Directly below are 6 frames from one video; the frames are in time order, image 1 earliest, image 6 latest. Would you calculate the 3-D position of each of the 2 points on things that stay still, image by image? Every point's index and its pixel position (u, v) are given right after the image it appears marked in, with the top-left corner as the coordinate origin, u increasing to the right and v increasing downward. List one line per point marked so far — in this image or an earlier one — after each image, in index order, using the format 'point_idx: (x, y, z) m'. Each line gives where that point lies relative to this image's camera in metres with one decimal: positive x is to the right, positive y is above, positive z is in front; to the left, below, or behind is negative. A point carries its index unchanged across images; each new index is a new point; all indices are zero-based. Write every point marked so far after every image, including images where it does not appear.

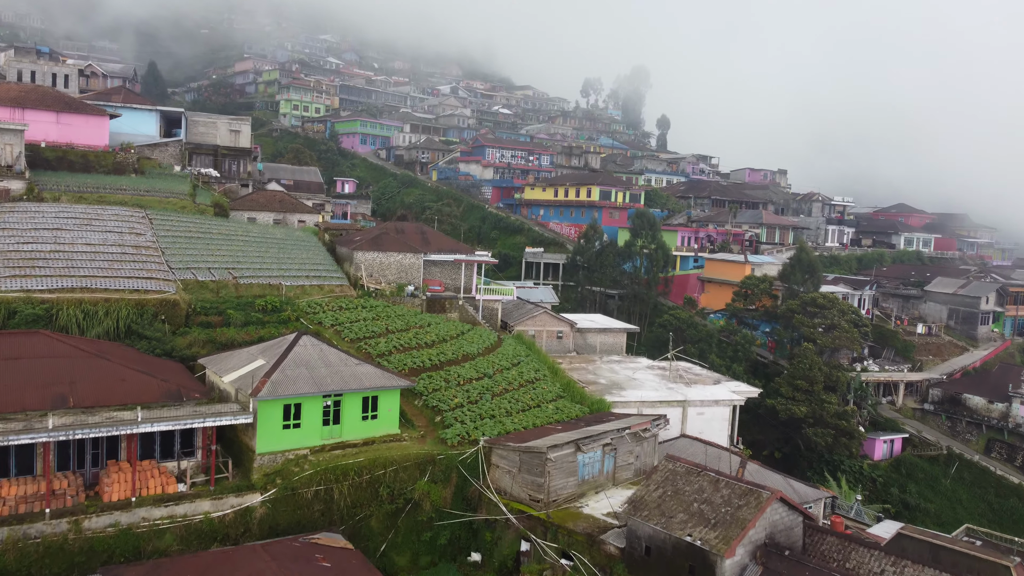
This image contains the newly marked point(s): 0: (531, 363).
0: (+0.5, -1.9, +17.8) m
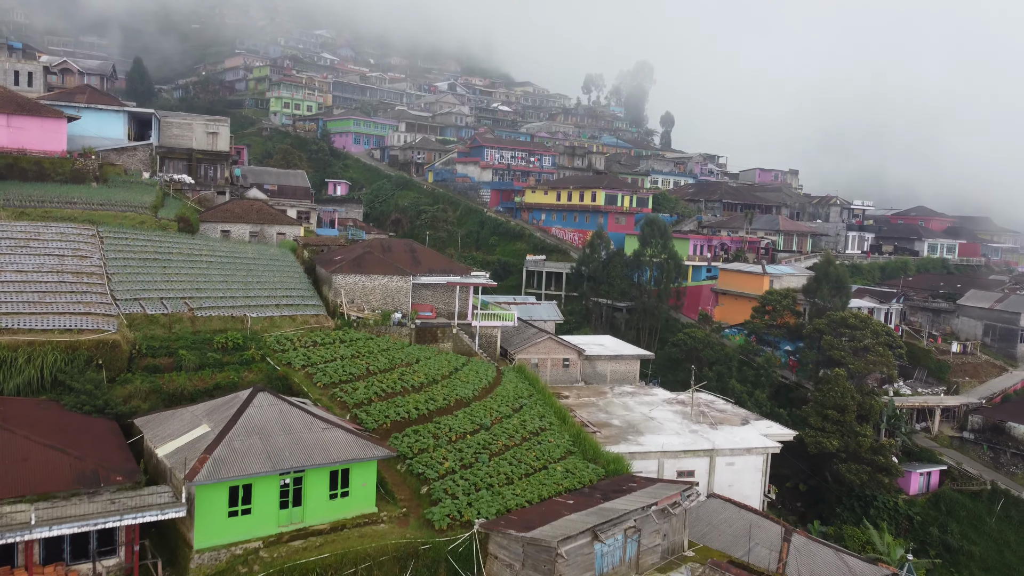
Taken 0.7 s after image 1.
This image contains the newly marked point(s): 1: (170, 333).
0: (+0.5, -2.6, +15.5) m
1: (-7.0, -0.9, +14.5) m
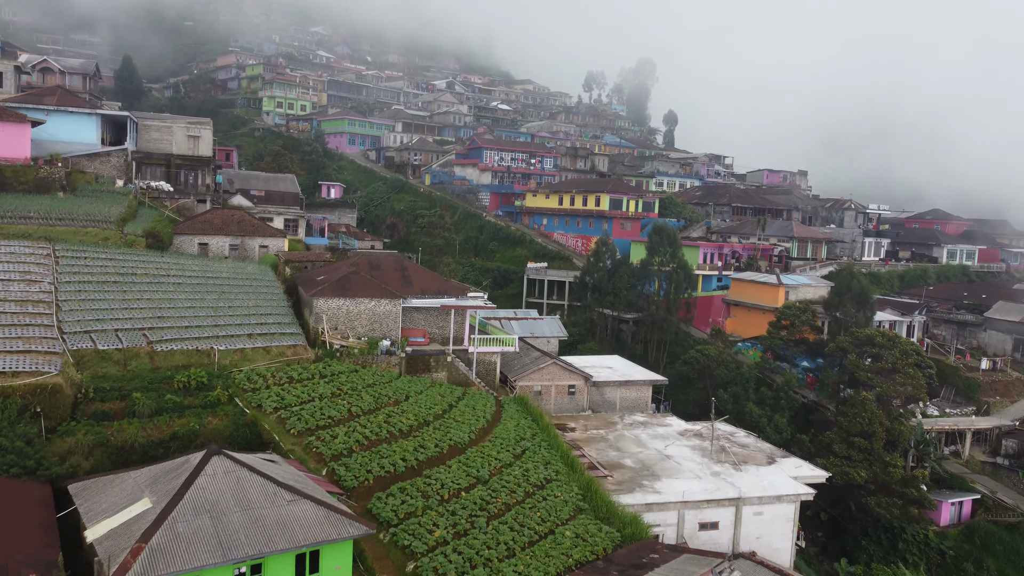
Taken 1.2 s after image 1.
0: (+0.5, -3.2, +13.7) m
1: (-7.0, -1.5, +12.8) m
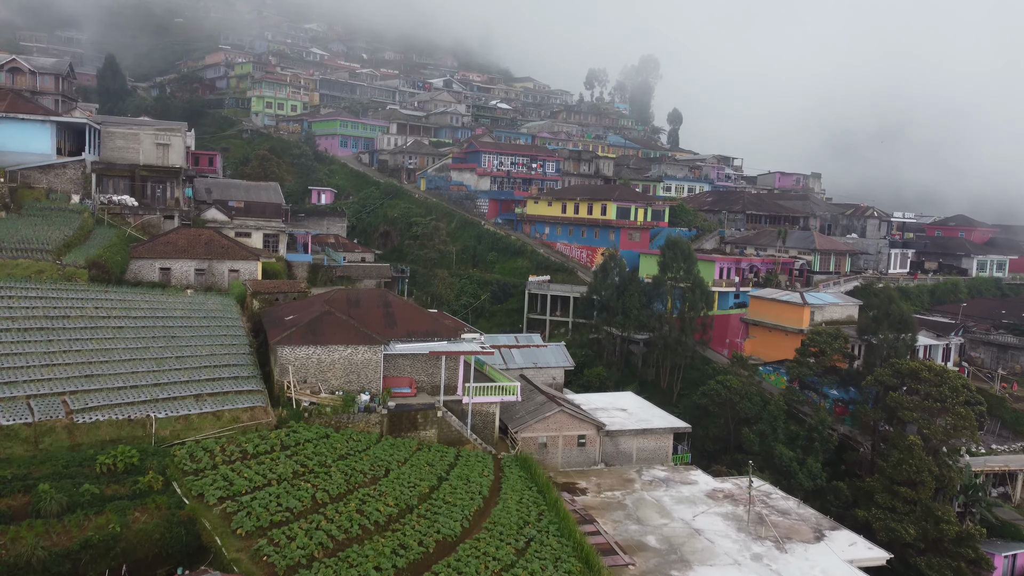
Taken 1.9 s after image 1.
0: (+0.5, -4.0, +11.3) m
1: (-7.0, -2.4, +10.3) m
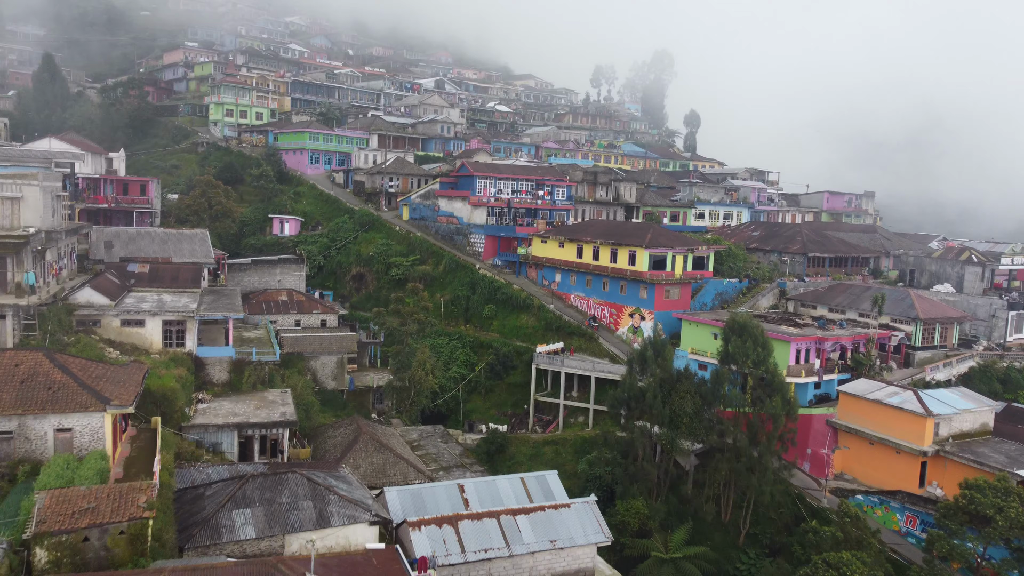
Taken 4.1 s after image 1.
0: (+0.7, -7.1, +3.5) m
1: (-6.8, -5.5, +2.5) m
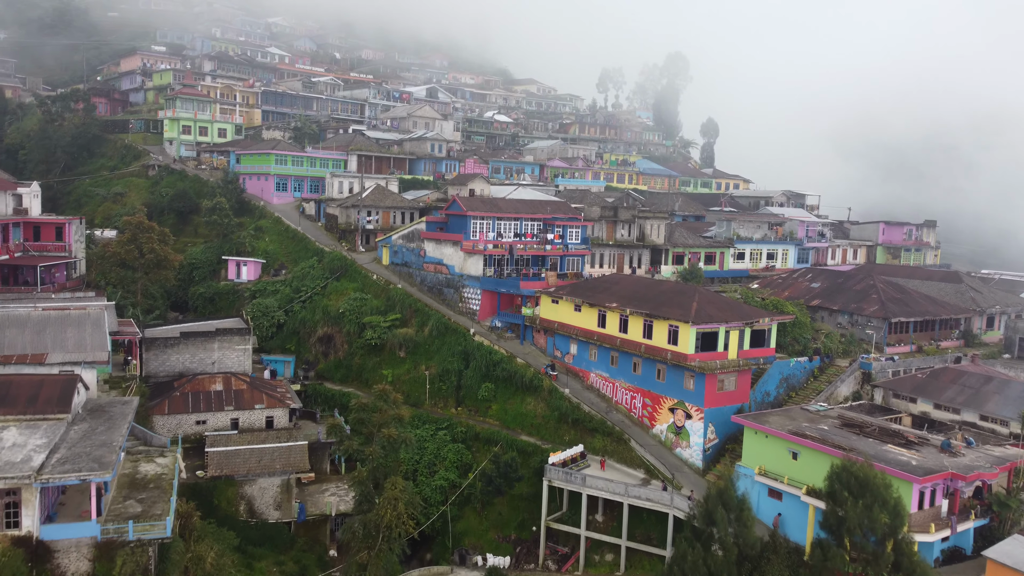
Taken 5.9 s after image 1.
0: (+0.8, -9.8, -3.1) m
1: (-6.7, -8.2, -4.1) m
